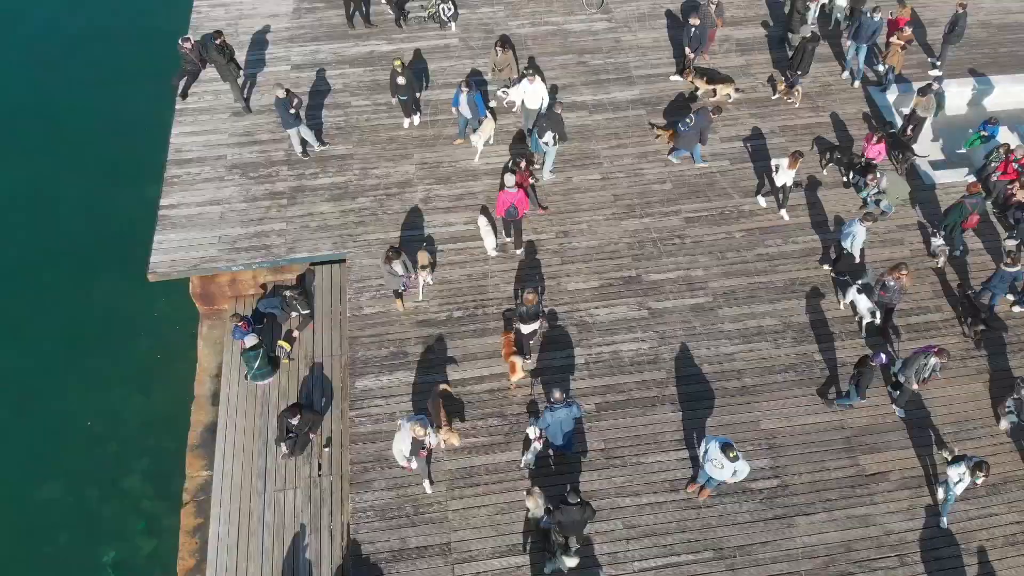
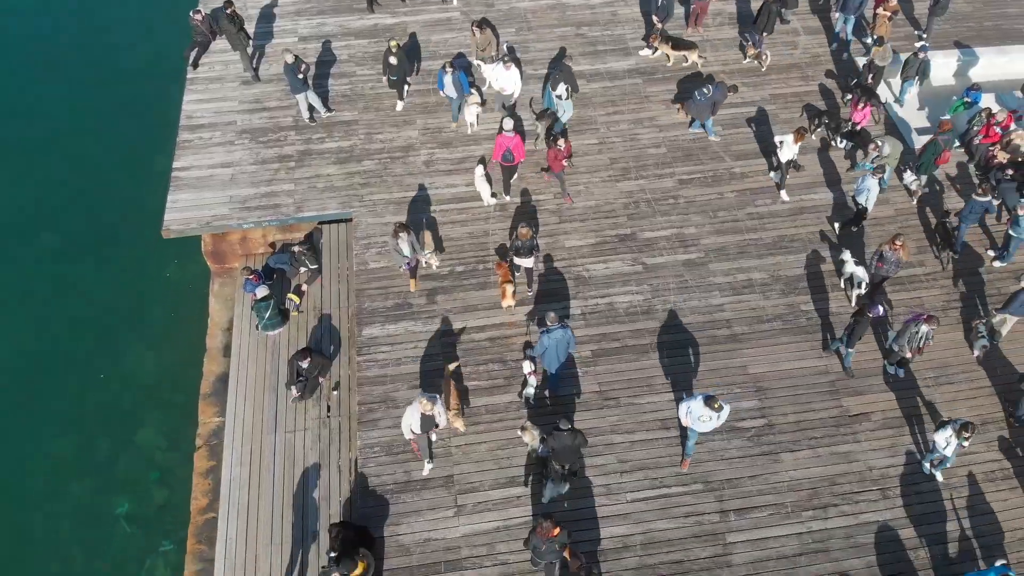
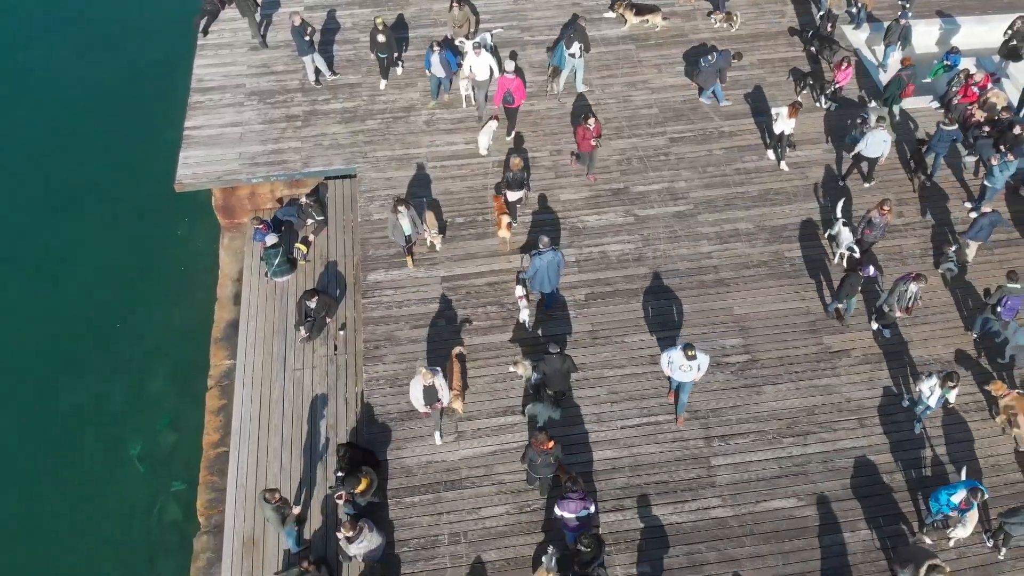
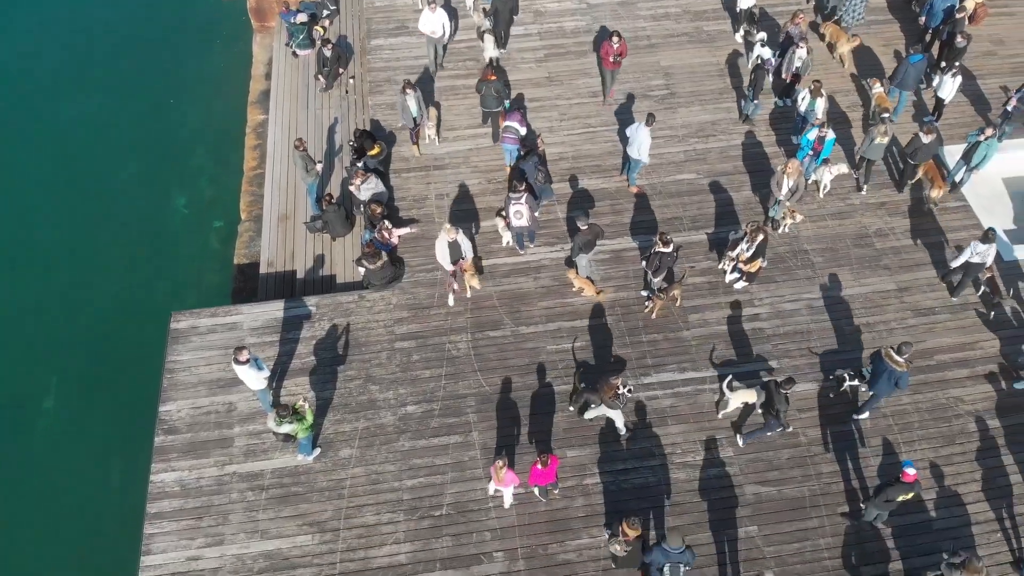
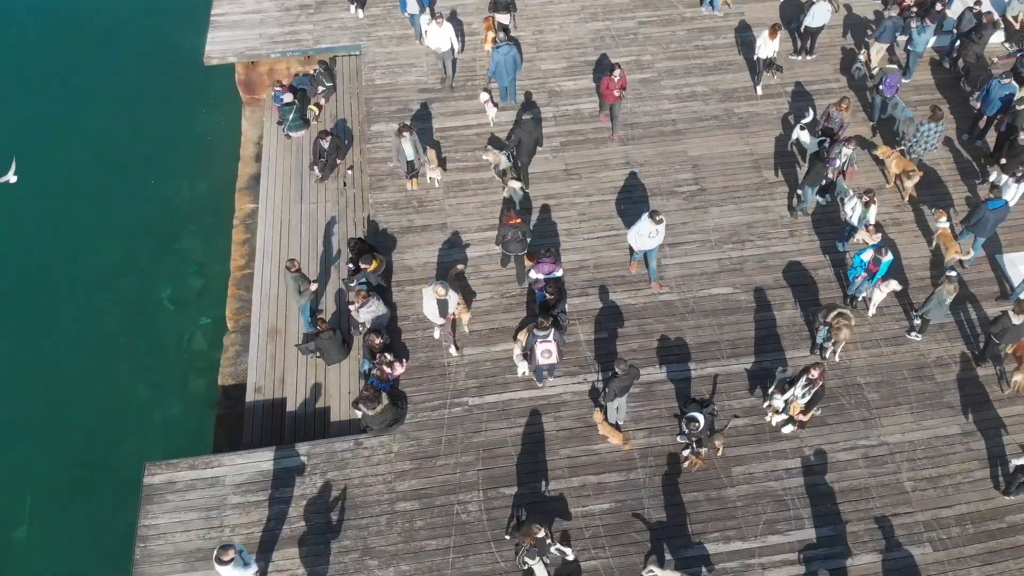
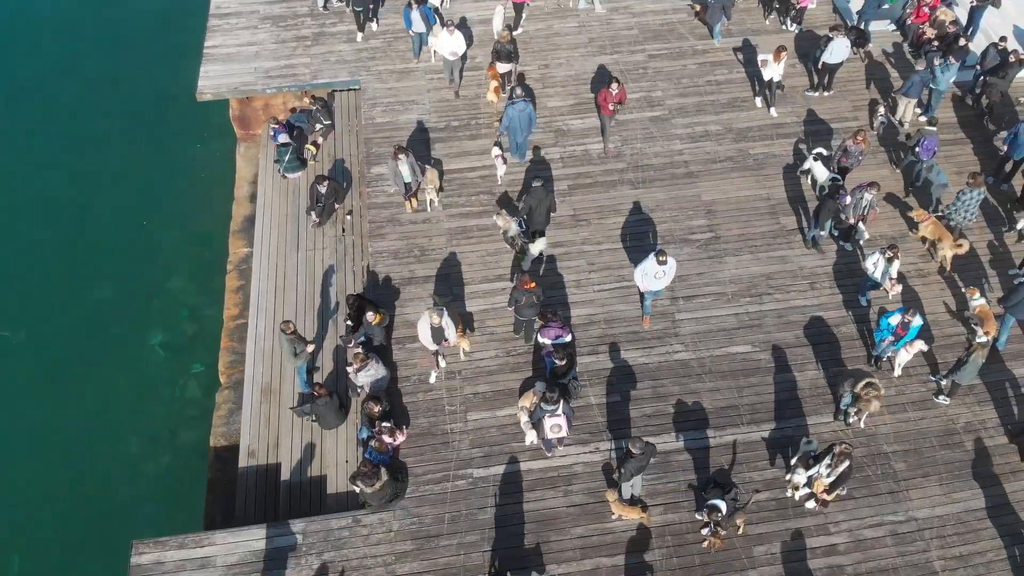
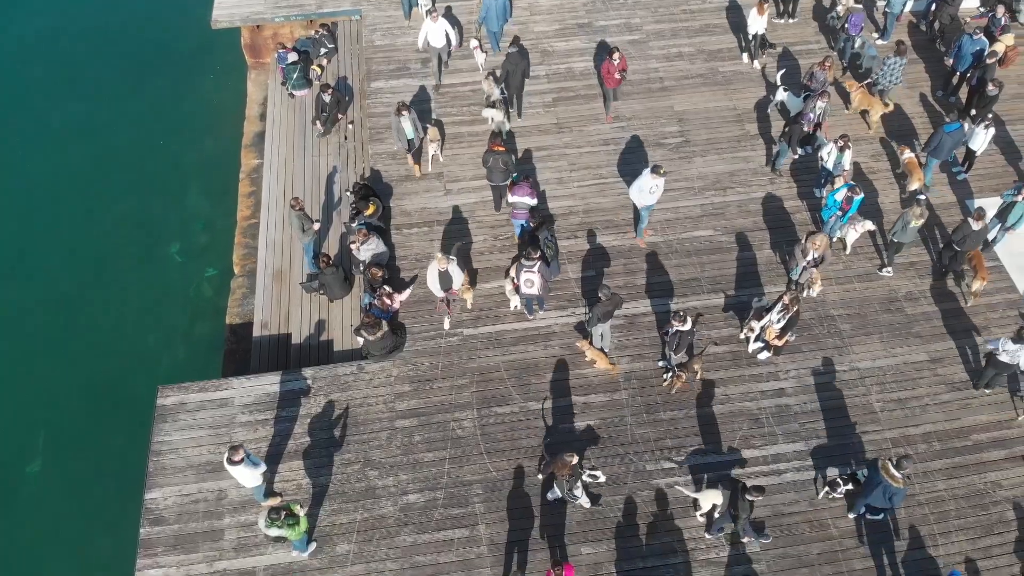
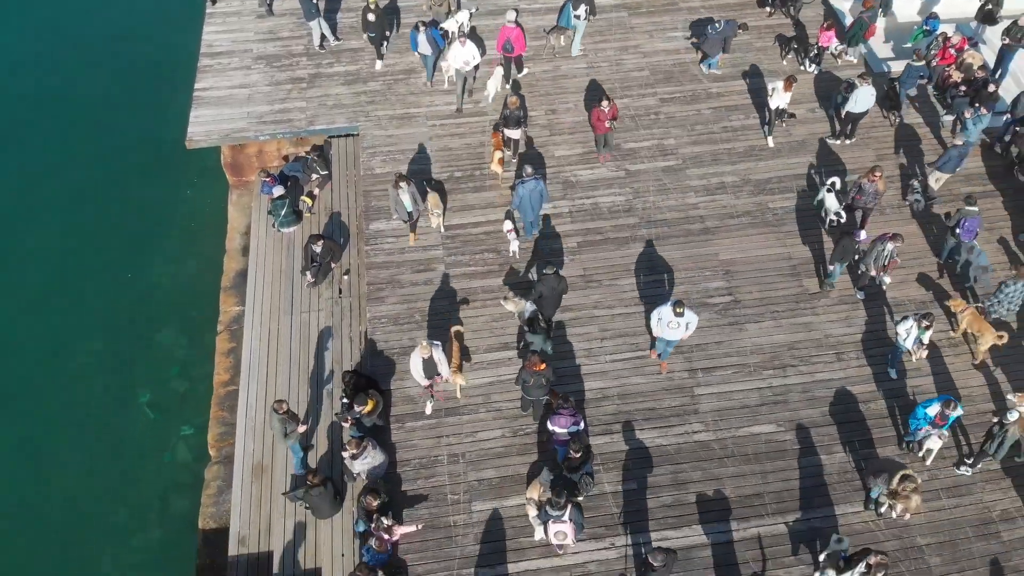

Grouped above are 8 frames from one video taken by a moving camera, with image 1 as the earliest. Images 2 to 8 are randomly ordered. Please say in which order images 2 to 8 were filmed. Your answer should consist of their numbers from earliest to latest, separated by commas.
2, 3, 8, 6, 5, 7, 4
